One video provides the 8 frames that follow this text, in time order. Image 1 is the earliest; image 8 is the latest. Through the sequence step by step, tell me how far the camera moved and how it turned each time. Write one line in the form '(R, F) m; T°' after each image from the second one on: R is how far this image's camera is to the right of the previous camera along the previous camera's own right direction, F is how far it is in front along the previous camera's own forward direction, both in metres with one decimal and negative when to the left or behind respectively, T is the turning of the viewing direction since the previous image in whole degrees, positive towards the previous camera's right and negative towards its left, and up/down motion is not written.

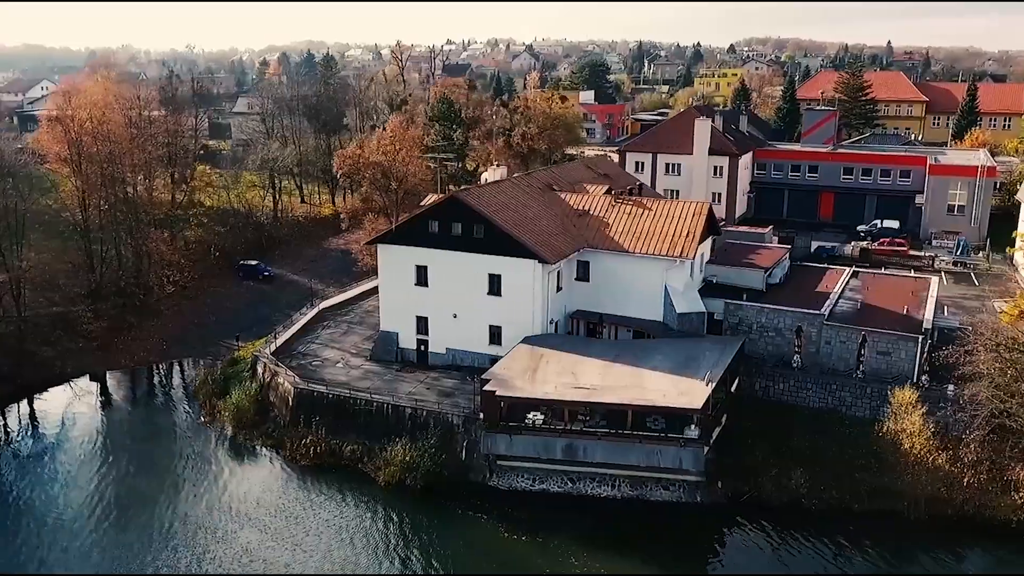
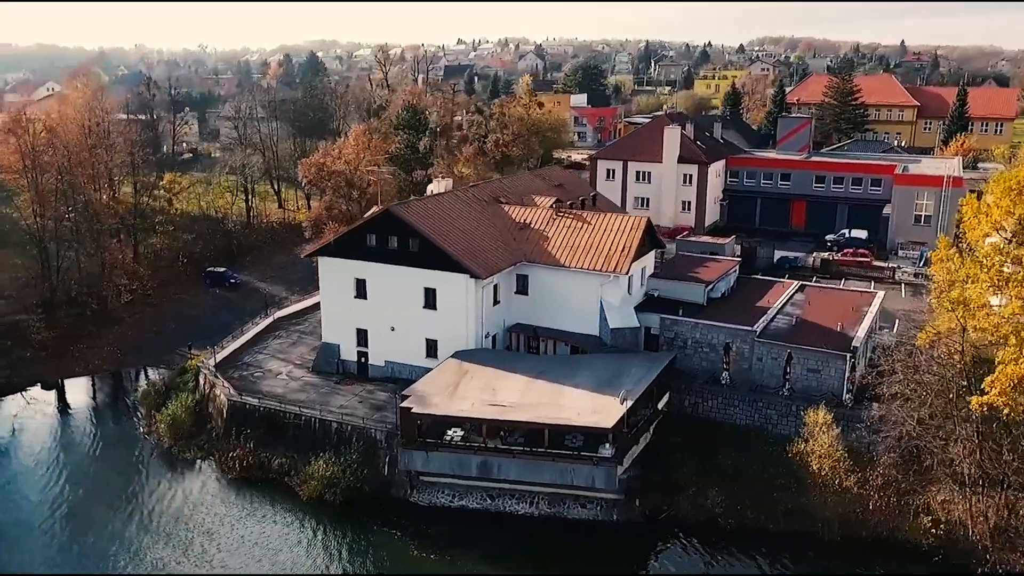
(+1.7, 0.0) m; -1°
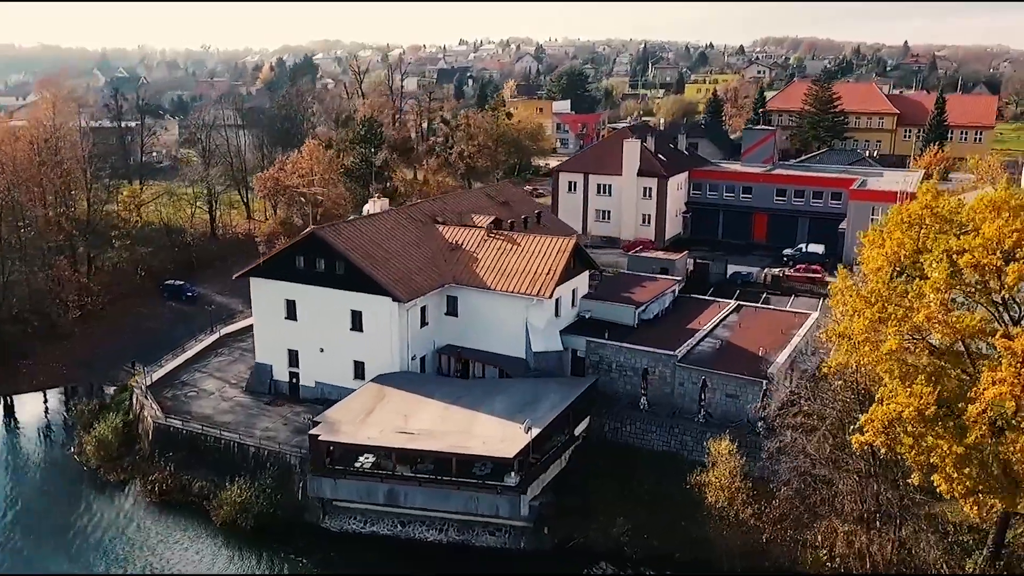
(+1.7, 0.0) m; 0°
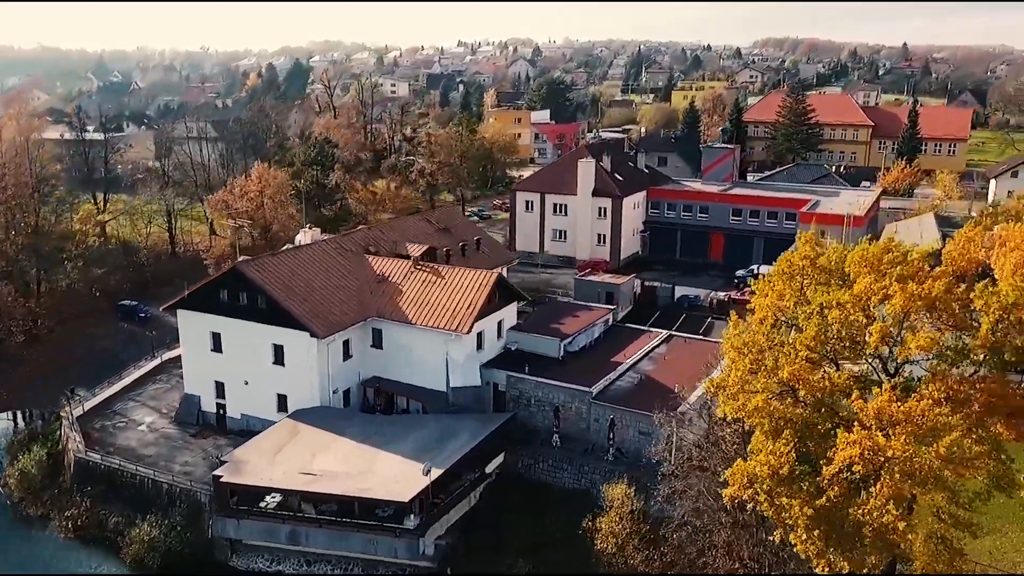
(+1.8, 0.0) m; 0°
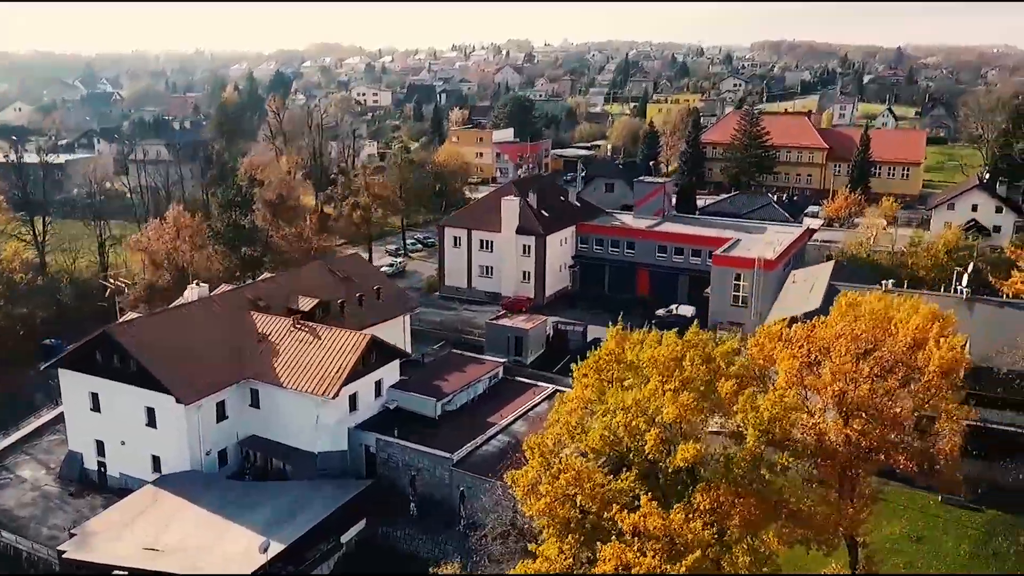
(+2.9, -0.1) m; 0°
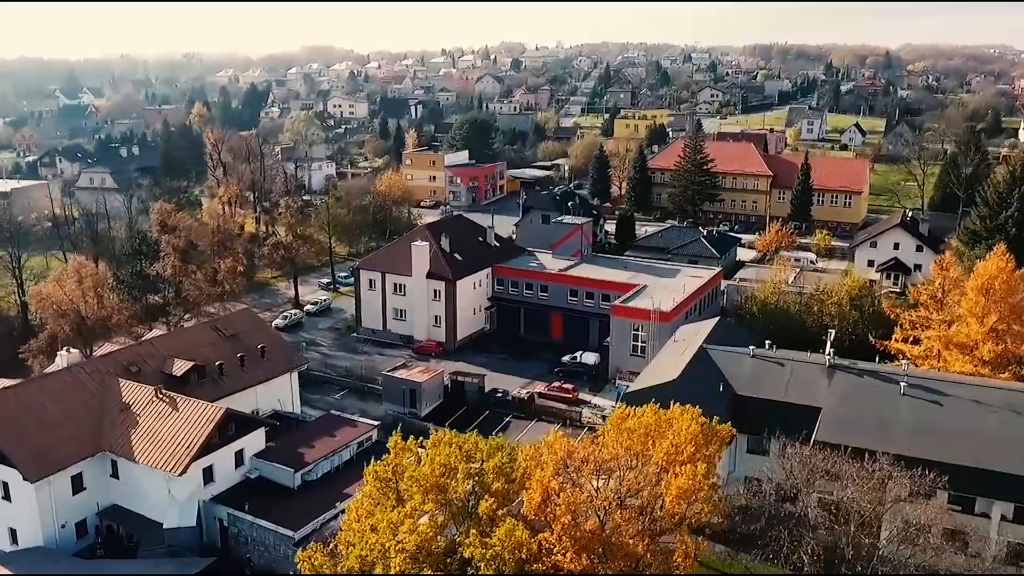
(+3.3, -0.1) m; 0°
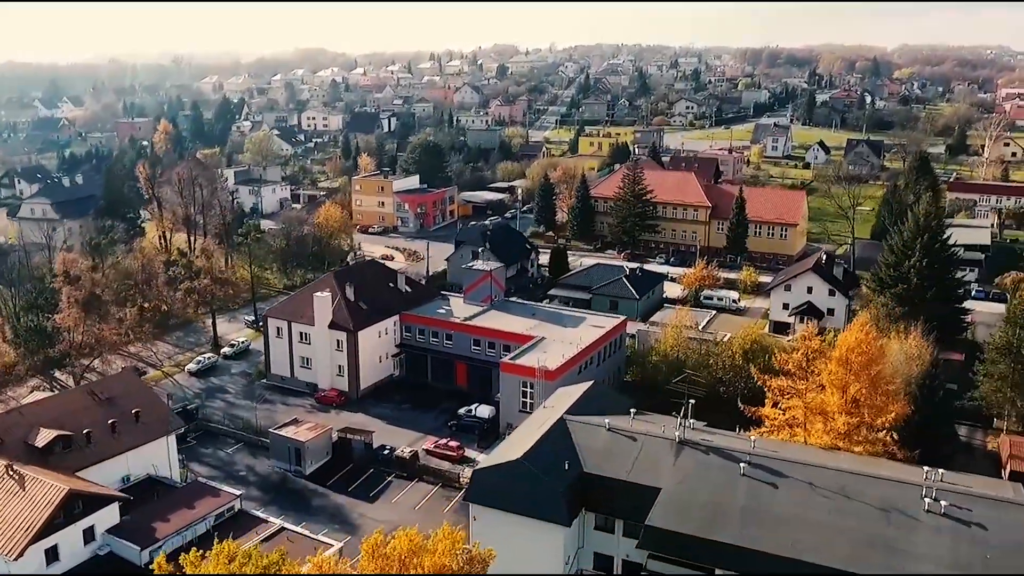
(+3.6, -0.1) m; 0°
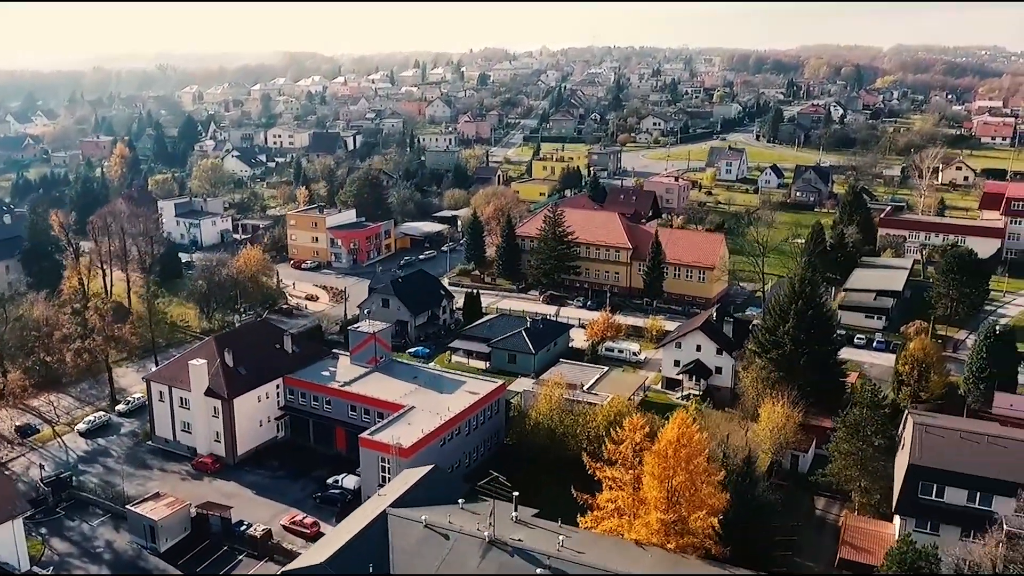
(+4.6, -0.2) m; 0°
